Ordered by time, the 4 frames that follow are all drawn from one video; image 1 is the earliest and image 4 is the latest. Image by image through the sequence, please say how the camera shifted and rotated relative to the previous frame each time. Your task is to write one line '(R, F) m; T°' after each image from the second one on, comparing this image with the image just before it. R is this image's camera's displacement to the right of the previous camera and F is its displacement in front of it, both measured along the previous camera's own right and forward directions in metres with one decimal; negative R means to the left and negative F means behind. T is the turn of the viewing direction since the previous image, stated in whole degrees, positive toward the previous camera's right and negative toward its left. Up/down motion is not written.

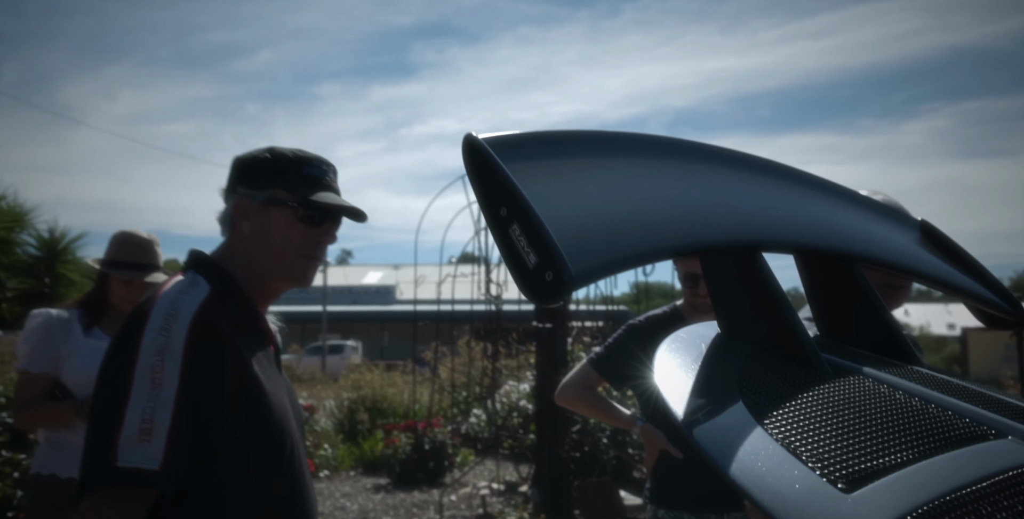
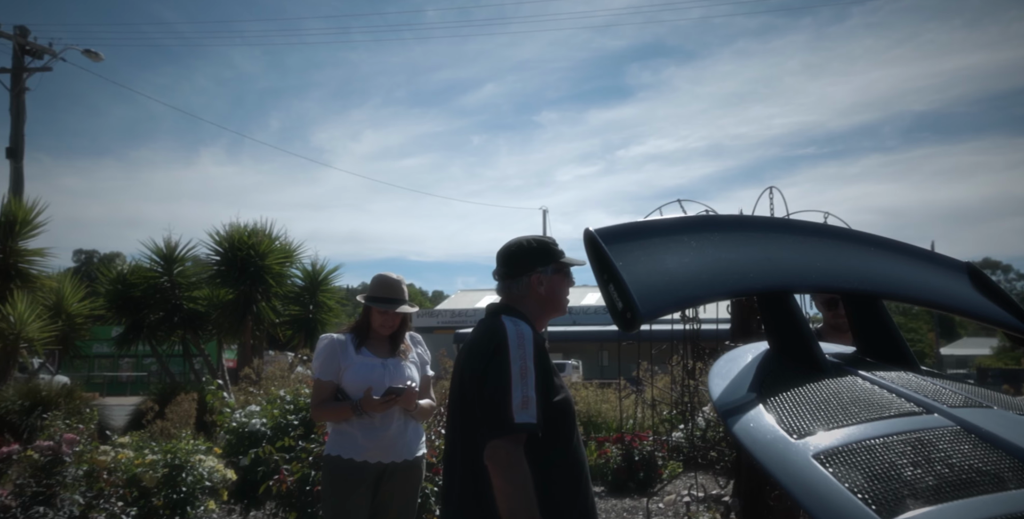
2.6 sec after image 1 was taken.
(+0.2, -0.6) m; -17°
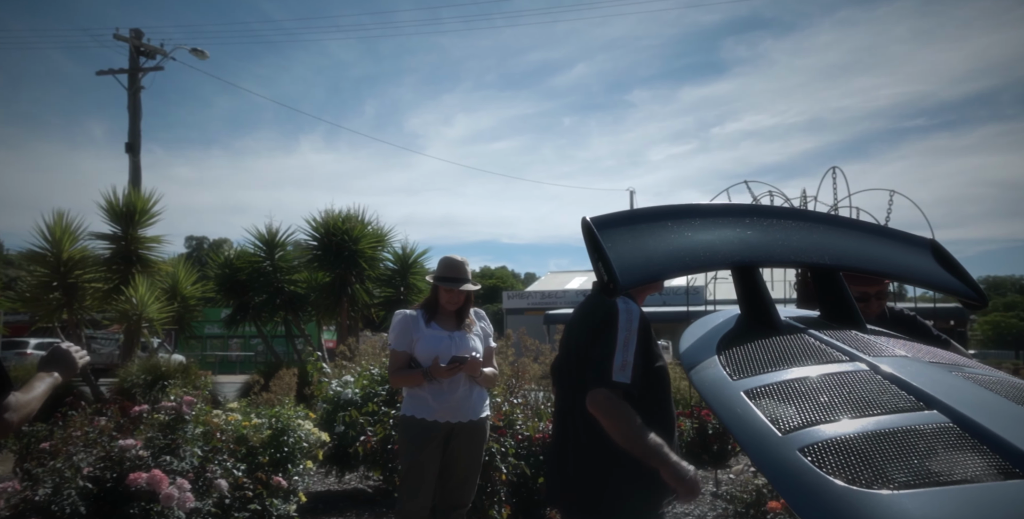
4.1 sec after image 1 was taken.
(+0.2, -0.4) m; -7°
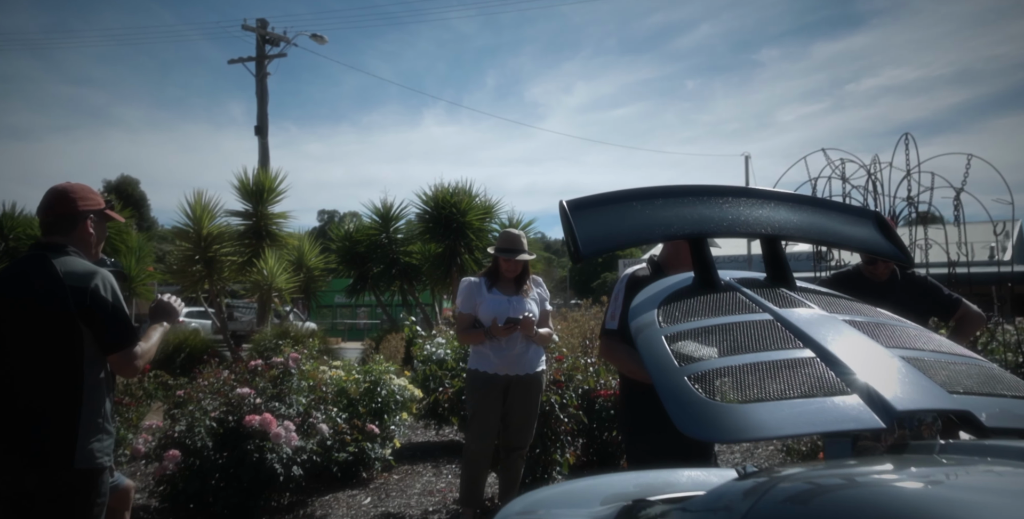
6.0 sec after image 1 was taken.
(+0.4, -0.4) m; -9°
